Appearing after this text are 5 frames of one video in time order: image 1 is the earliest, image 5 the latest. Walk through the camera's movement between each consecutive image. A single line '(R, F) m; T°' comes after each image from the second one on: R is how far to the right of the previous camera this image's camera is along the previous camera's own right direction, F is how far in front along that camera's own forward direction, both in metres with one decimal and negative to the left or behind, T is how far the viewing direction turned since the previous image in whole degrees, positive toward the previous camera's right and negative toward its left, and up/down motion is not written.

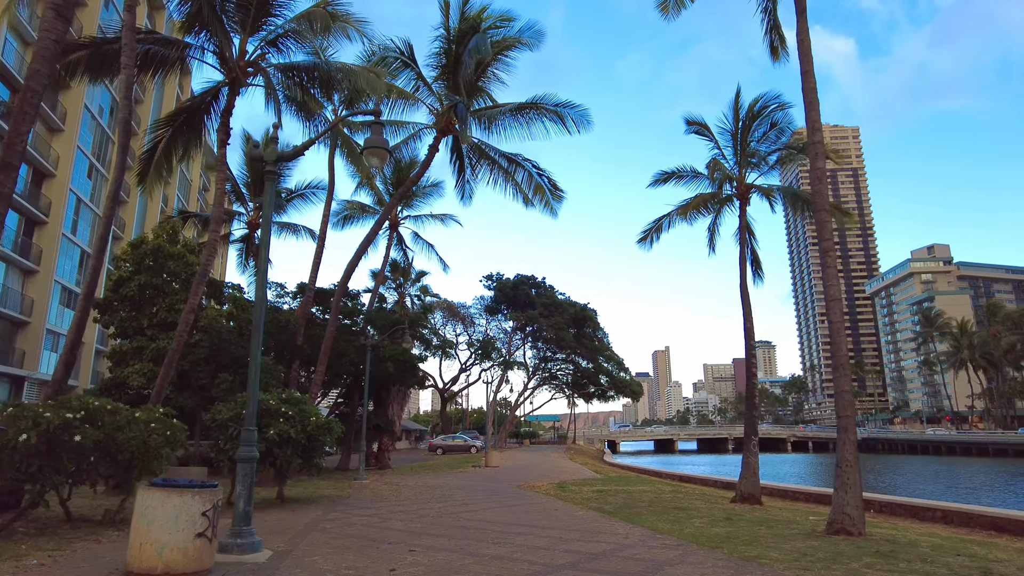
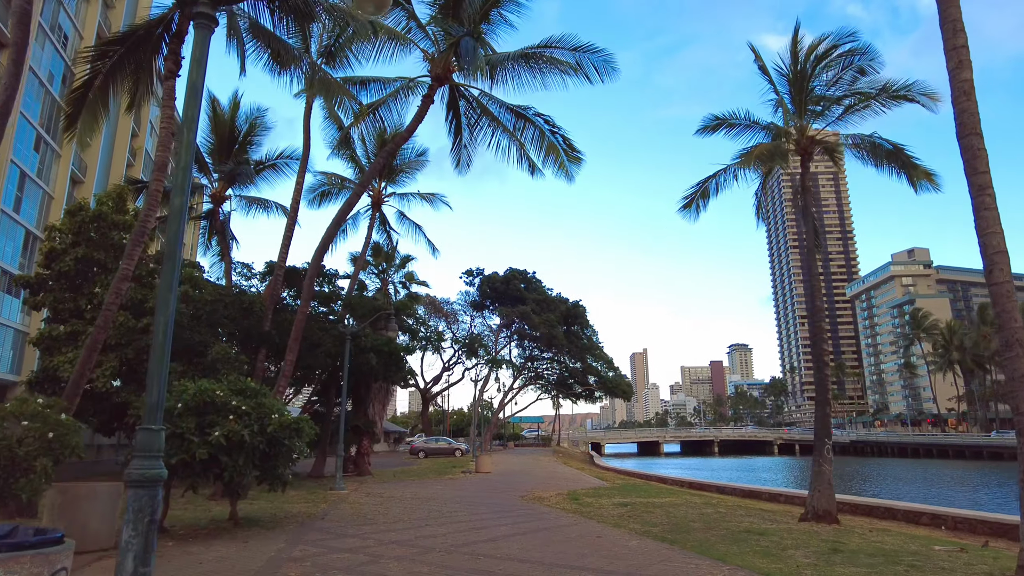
(-0.6, +2.4) m; +2°
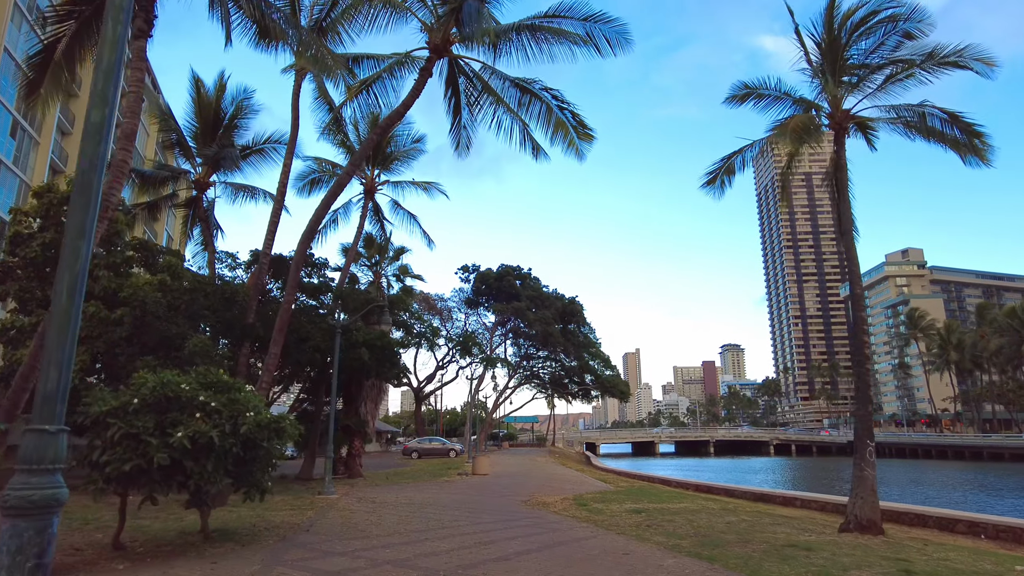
(-0.2, +1.0) m; +1°
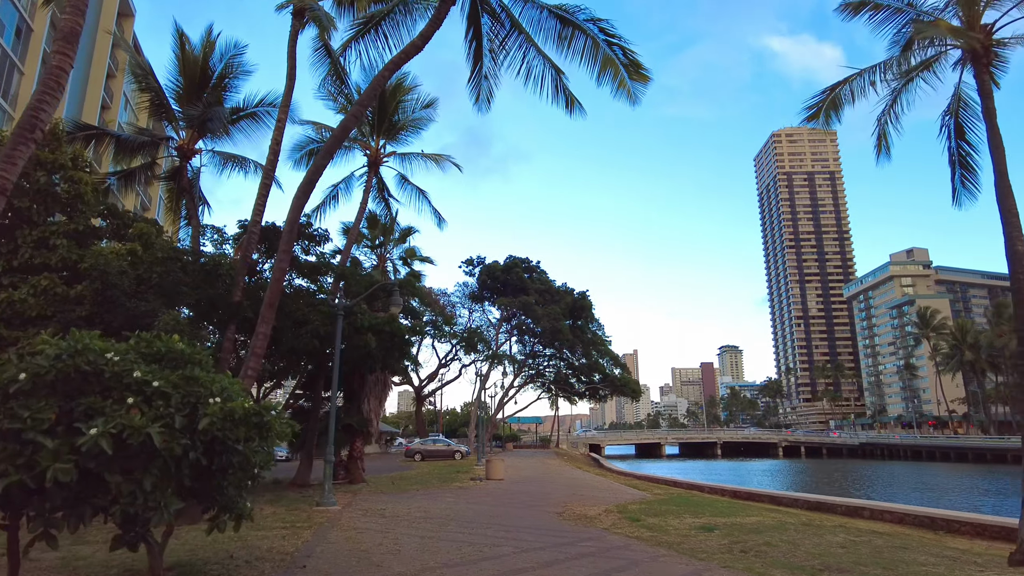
(-0.7, +2.2) m; 0°
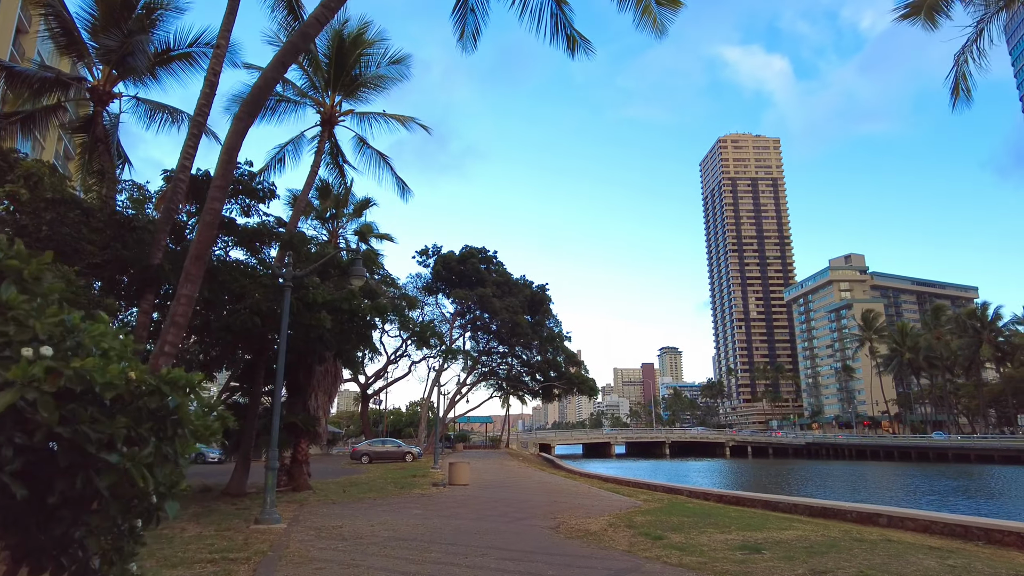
(-0.7, +2.2) m; +5°
